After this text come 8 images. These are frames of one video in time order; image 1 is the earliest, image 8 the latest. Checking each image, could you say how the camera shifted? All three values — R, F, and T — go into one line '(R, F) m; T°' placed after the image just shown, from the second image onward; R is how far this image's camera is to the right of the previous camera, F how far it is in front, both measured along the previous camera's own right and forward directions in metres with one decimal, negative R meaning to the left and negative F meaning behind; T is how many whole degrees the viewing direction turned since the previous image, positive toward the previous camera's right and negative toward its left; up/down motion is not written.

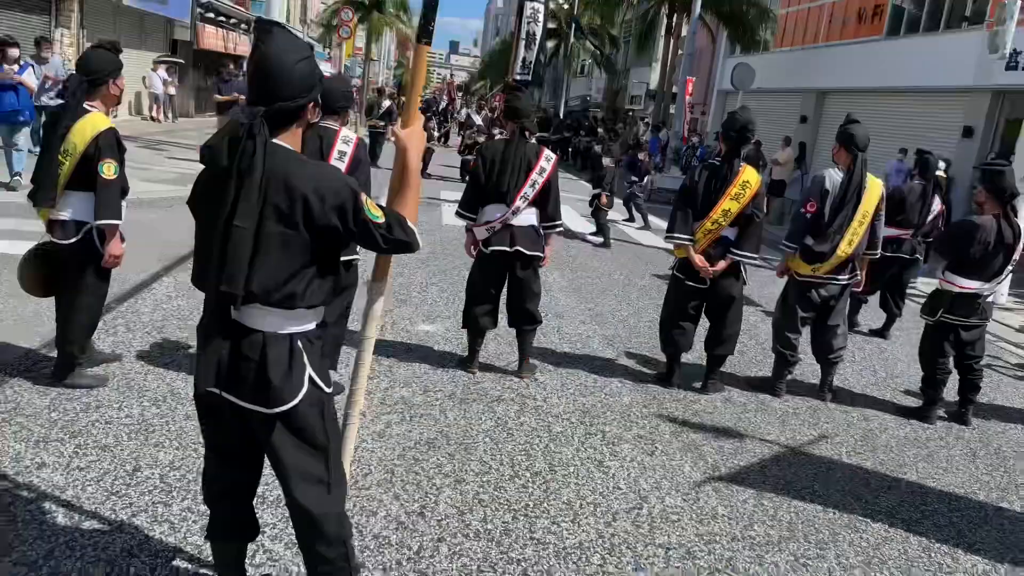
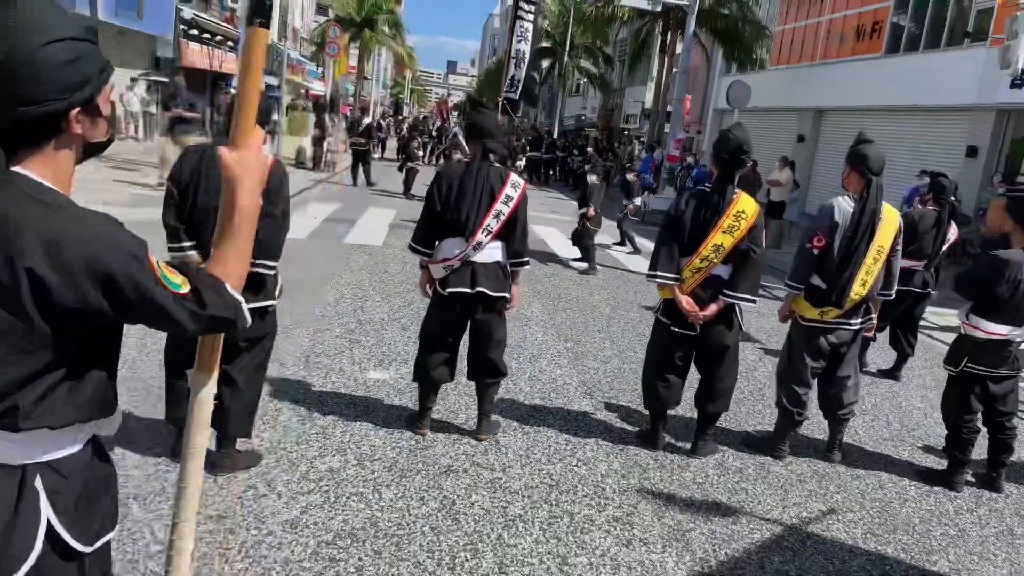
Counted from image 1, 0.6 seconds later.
(+0.2, +0.8) m; 0°
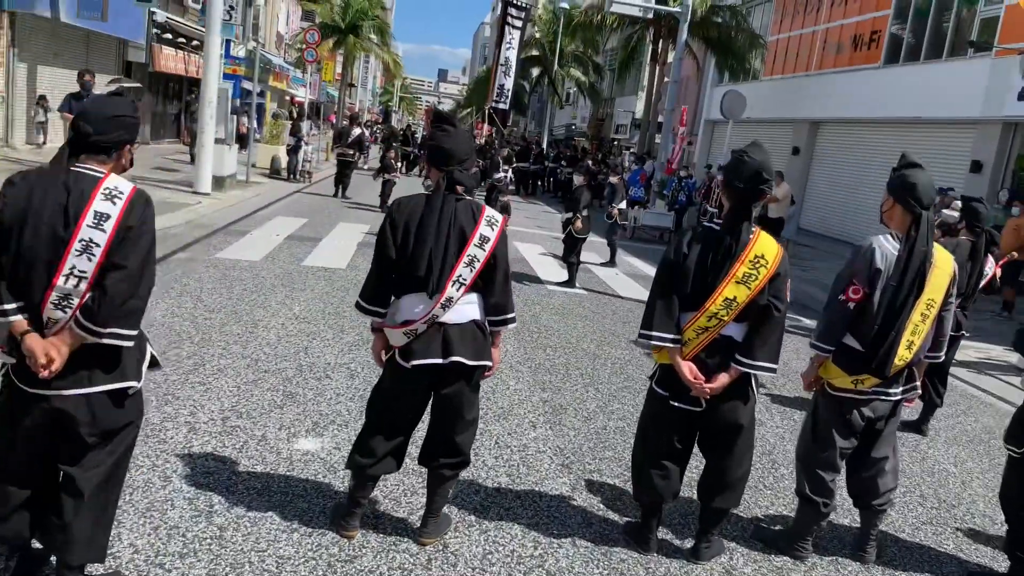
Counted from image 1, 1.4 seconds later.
(+0.2, +1.0) m; +1°
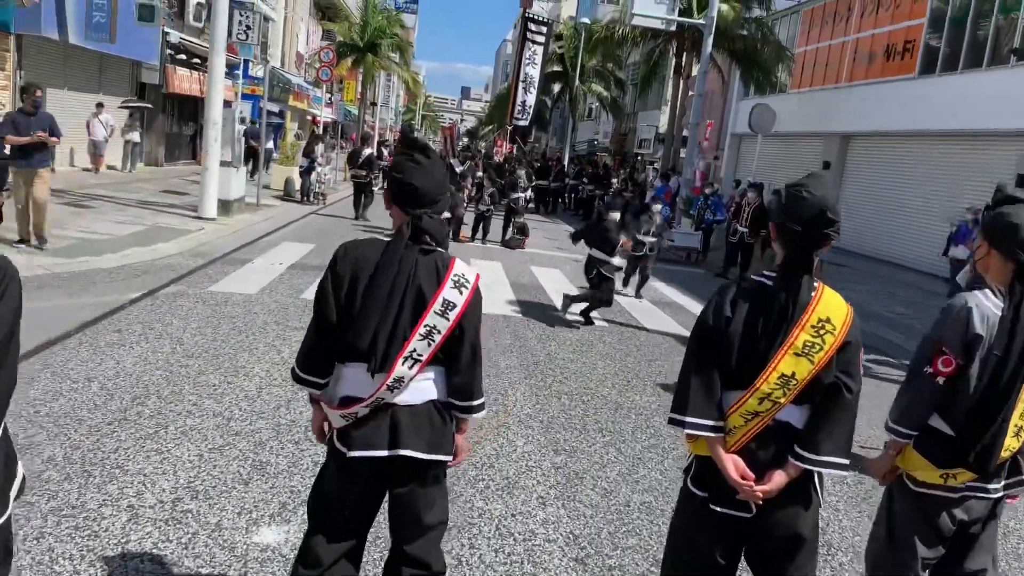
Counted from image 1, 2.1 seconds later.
(+0.1, +0.8) m; -2°
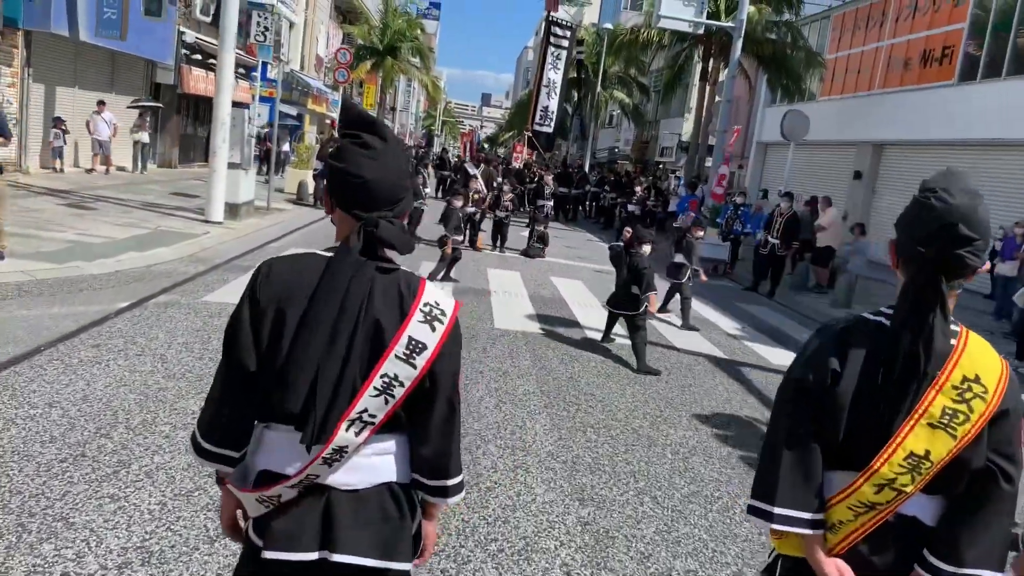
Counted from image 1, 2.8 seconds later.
(0.0, +0.7) m; -1°
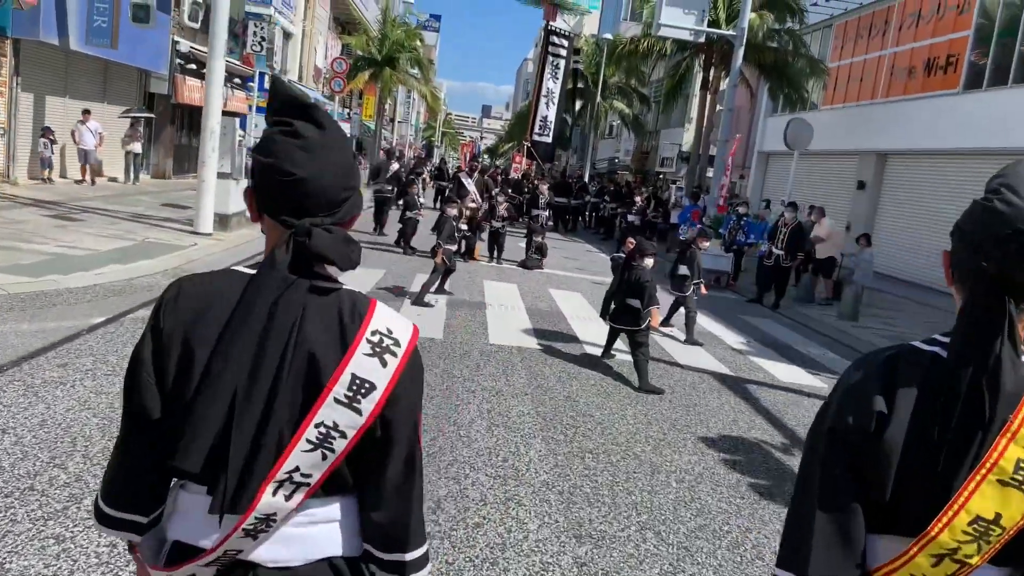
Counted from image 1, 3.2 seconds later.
(+0.1, +0.4) m; 0°
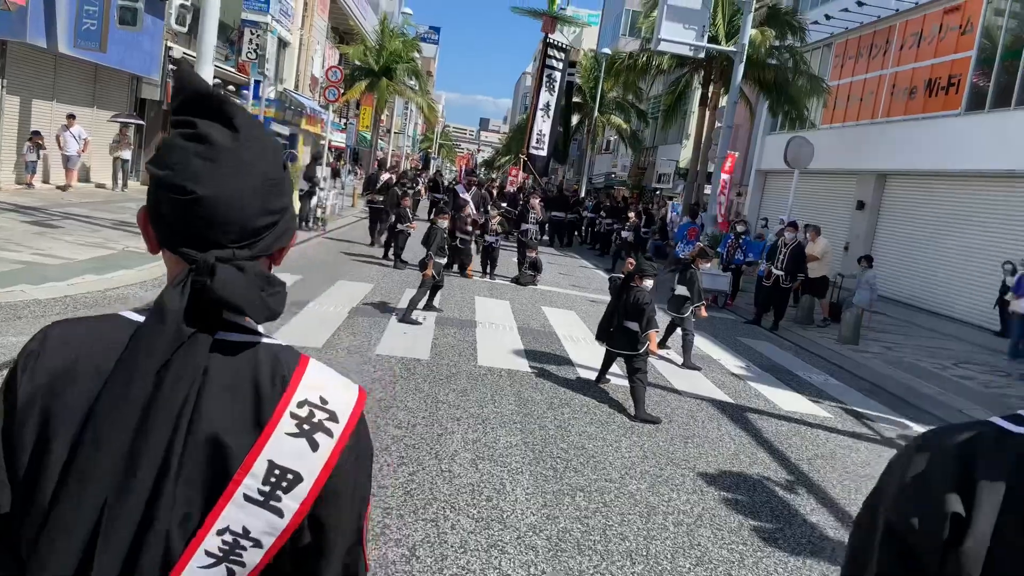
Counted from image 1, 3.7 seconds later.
(0.0, +0.4) m; 0°
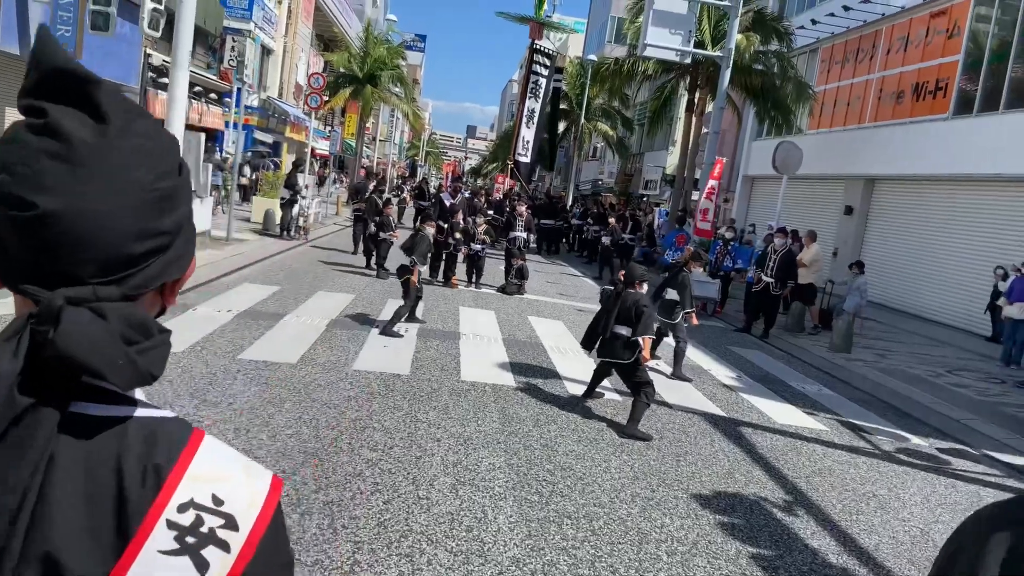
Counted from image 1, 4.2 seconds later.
(0.0, +0.3) m; +1°
